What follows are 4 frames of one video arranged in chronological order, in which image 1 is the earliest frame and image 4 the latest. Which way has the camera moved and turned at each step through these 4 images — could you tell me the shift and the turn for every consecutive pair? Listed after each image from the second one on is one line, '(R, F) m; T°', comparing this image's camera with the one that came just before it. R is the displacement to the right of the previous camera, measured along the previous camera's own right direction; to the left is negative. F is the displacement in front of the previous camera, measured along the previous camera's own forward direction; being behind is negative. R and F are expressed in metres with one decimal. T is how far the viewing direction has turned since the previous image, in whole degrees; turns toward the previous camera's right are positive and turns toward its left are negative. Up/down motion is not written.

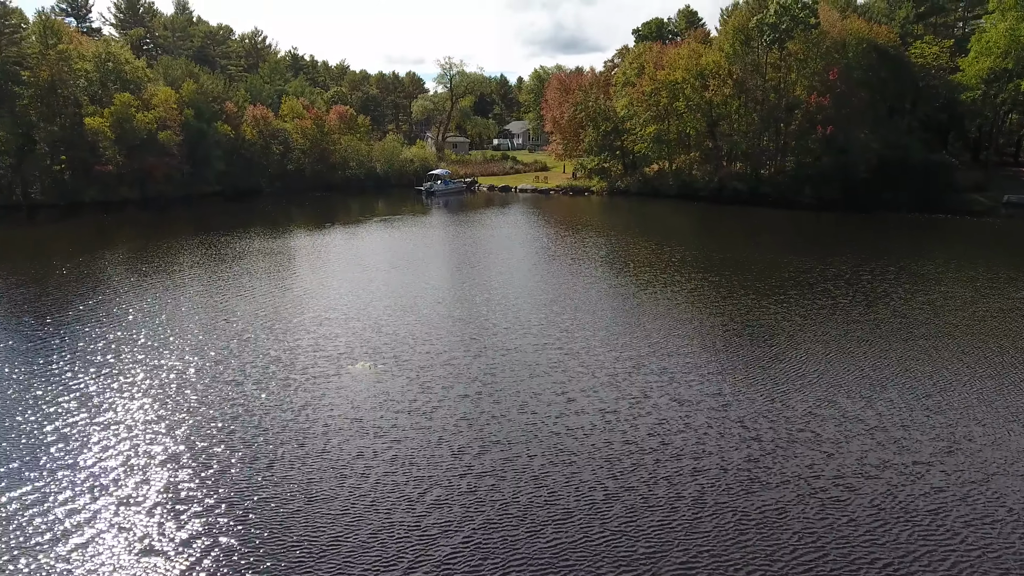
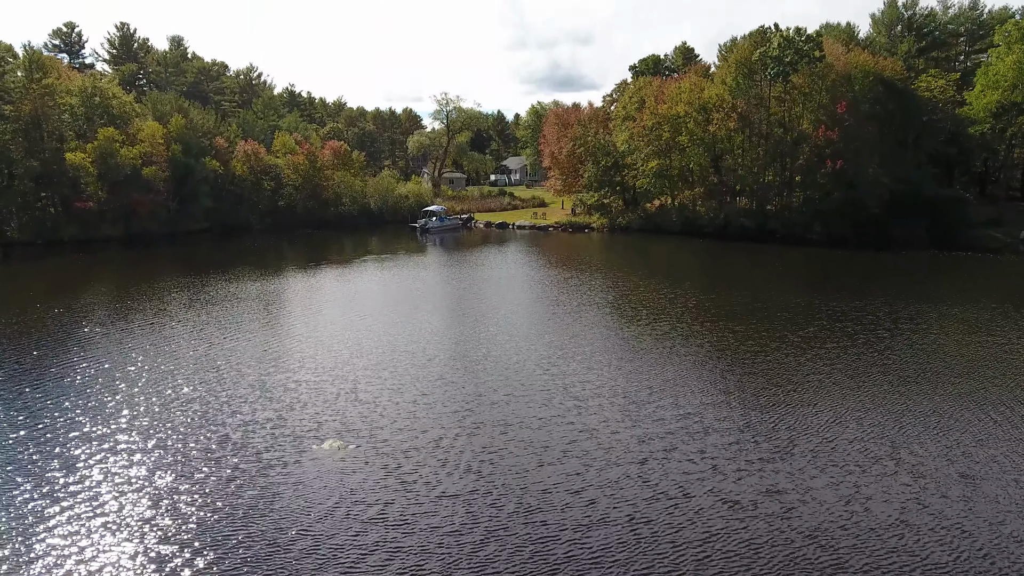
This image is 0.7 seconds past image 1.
(-0.1, +2.5) m; 0°
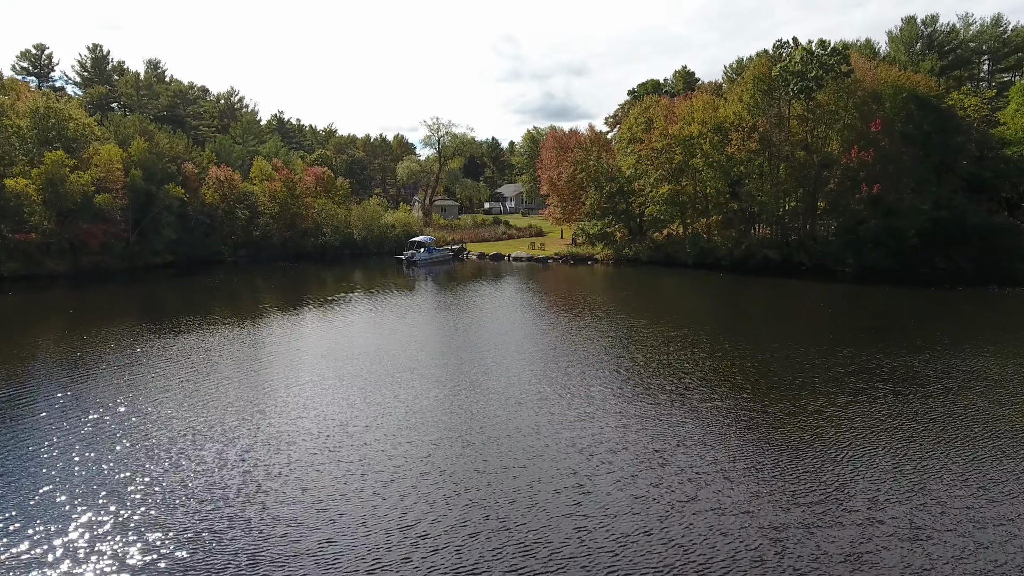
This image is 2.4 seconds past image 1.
(-0.2, +5.6) m; +1°
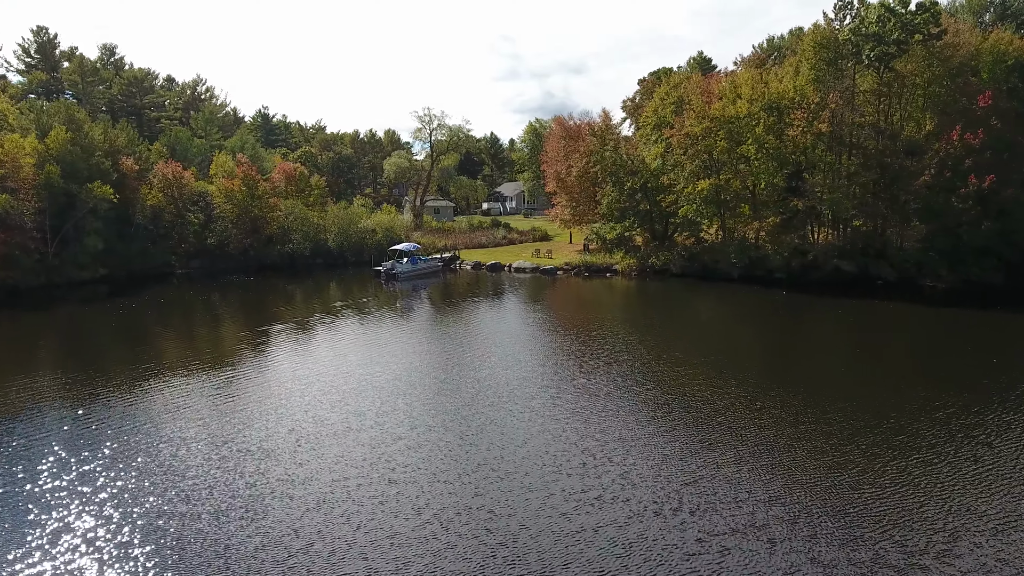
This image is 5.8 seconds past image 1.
(-0.3, +9.4) m; 0°
